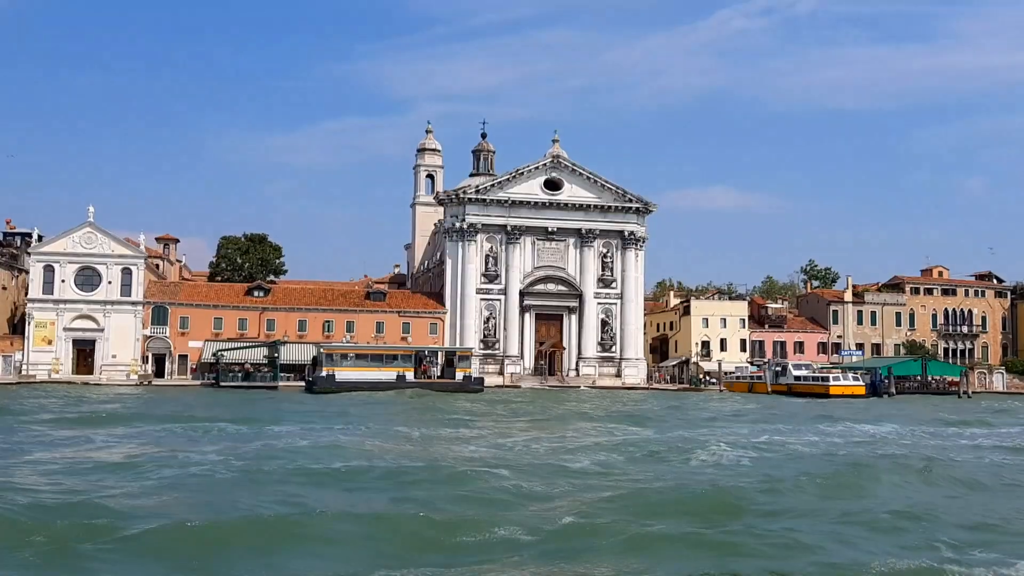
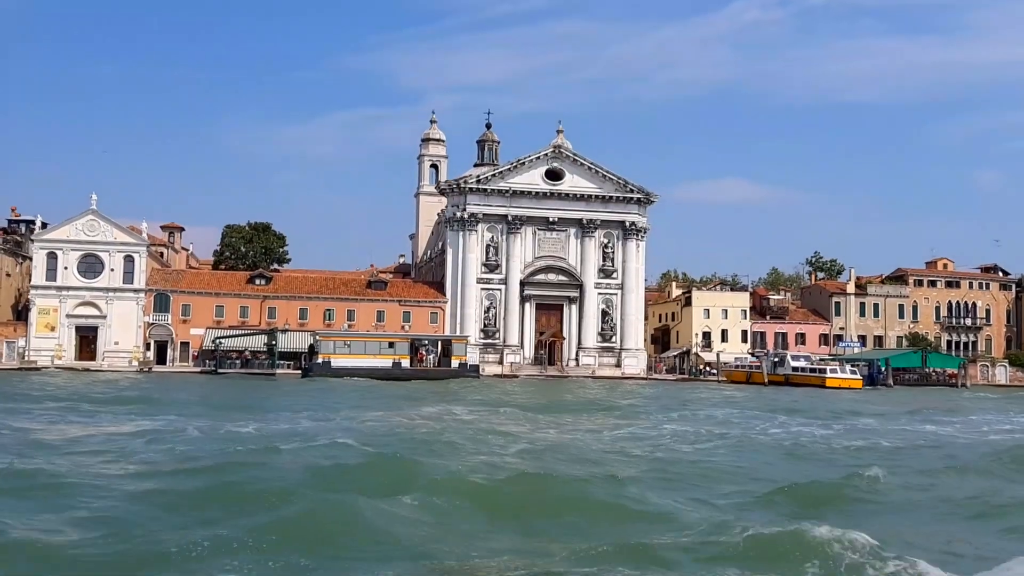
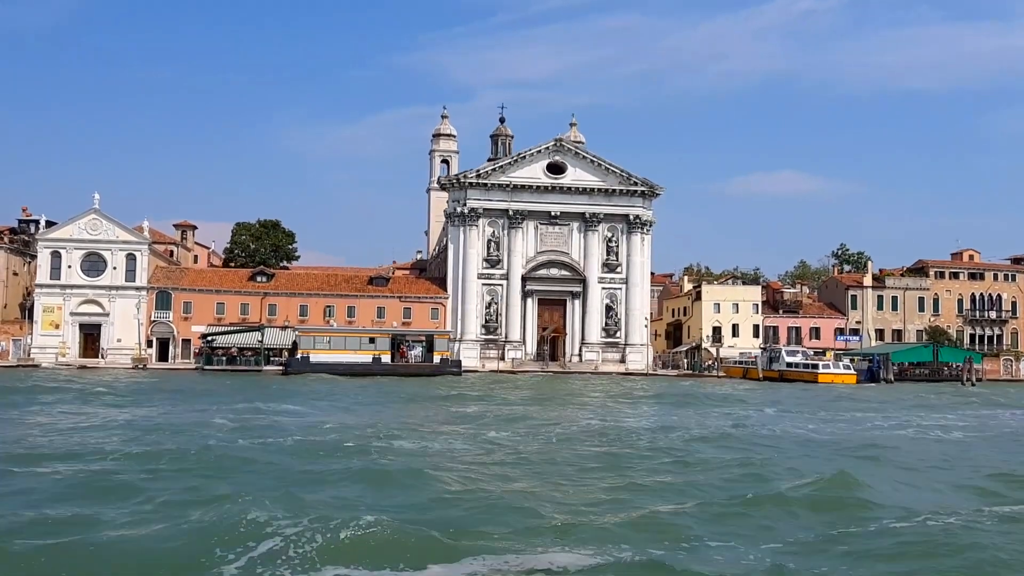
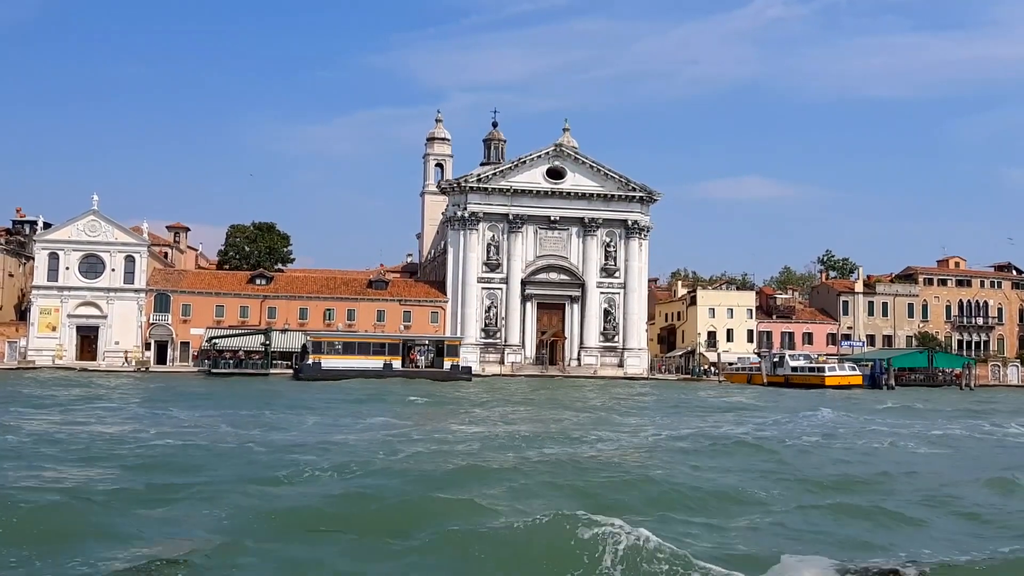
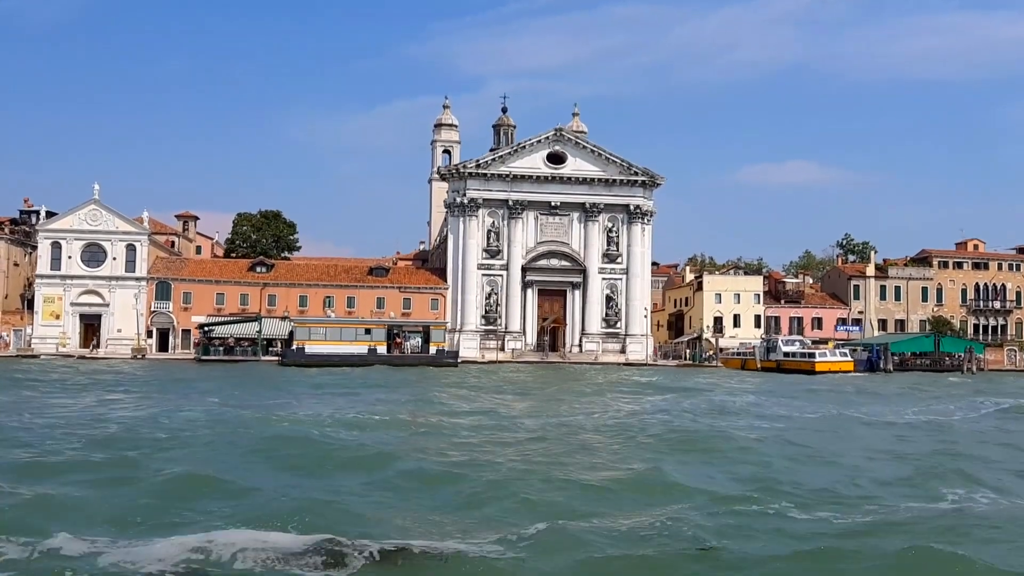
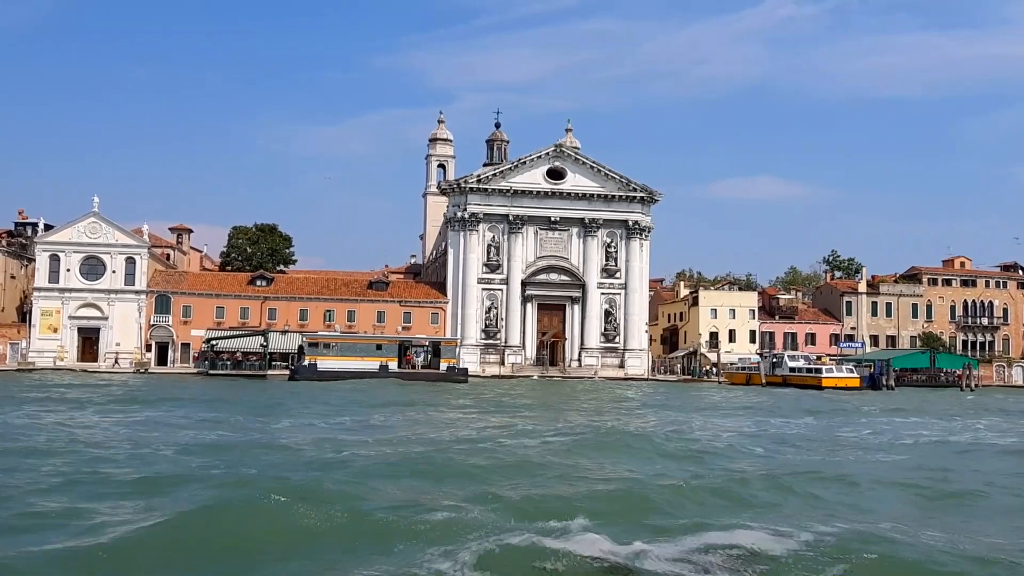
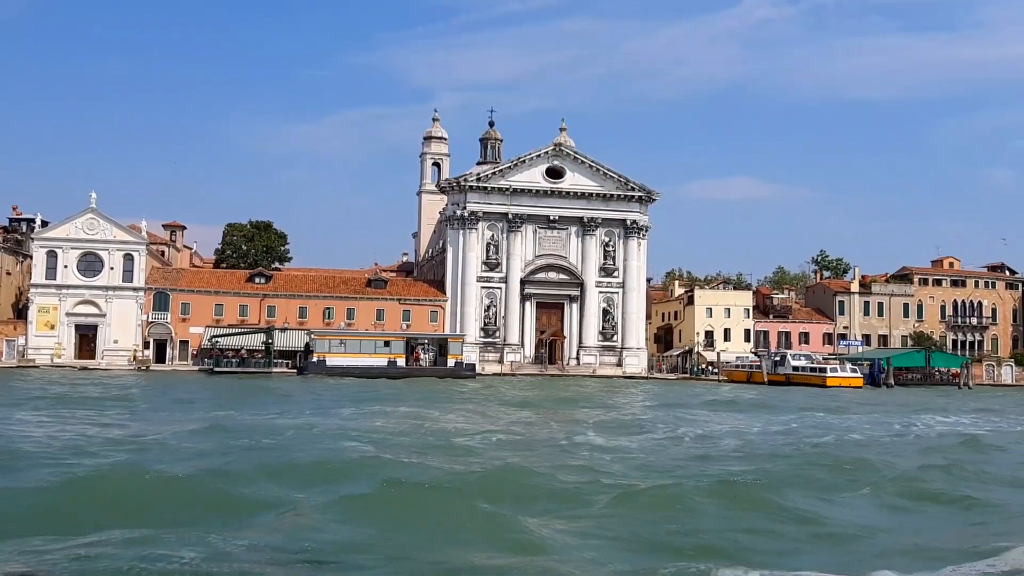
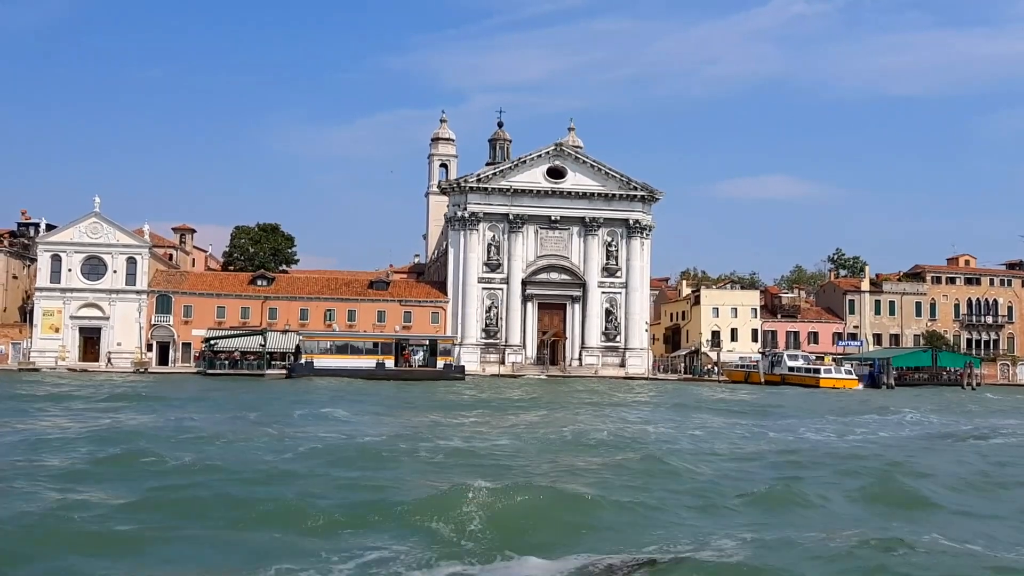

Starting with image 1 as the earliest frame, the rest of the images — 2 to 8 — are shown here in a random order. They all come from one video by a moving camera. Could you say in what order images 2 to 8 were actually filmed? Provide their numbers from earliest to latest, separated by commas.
2, 7, 4, 6, 8, 3, 5
